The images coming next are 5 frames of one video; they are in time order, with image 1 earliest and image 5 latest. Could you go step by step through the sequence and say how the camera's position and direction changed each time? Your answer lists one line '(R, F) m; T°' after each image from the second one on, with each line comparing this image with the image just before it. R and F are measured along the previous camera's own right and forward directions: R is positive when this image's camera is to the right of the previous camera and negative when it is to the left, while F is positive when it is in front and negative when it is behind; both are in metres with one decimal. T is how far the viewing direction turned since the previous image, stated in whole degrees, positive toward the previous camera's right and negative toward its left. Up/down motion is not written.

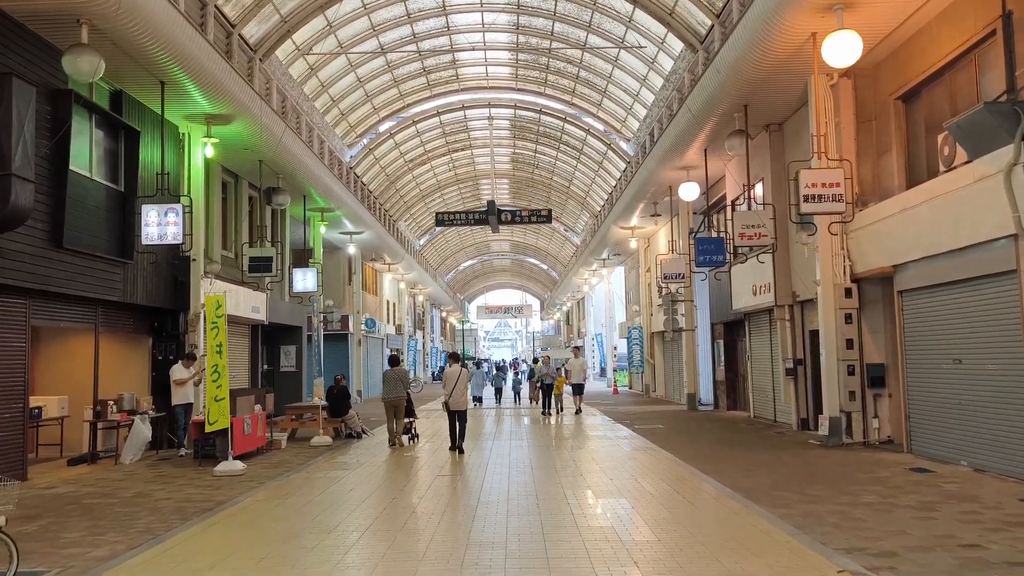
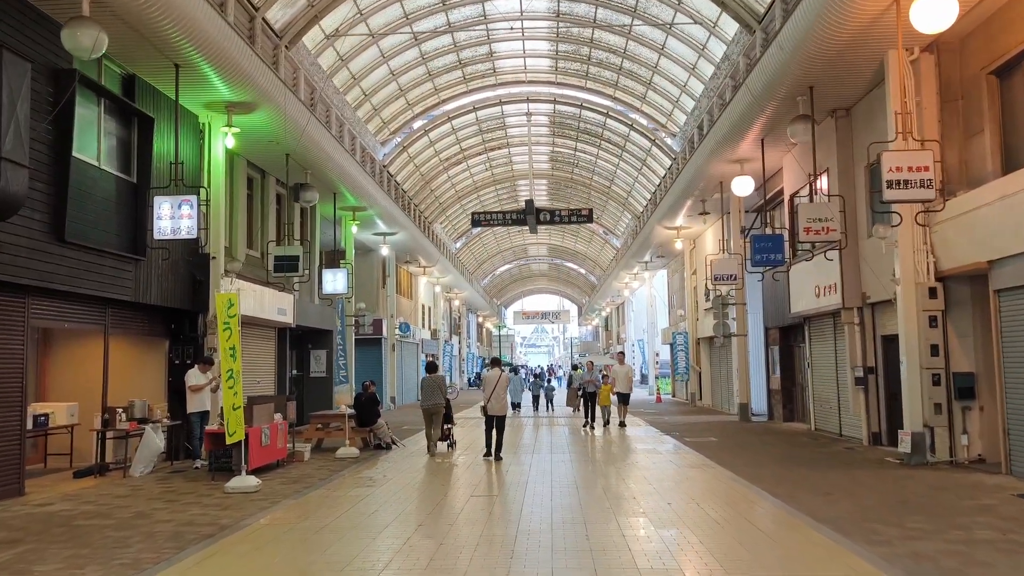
(-0.1, +1.0) m; -2°
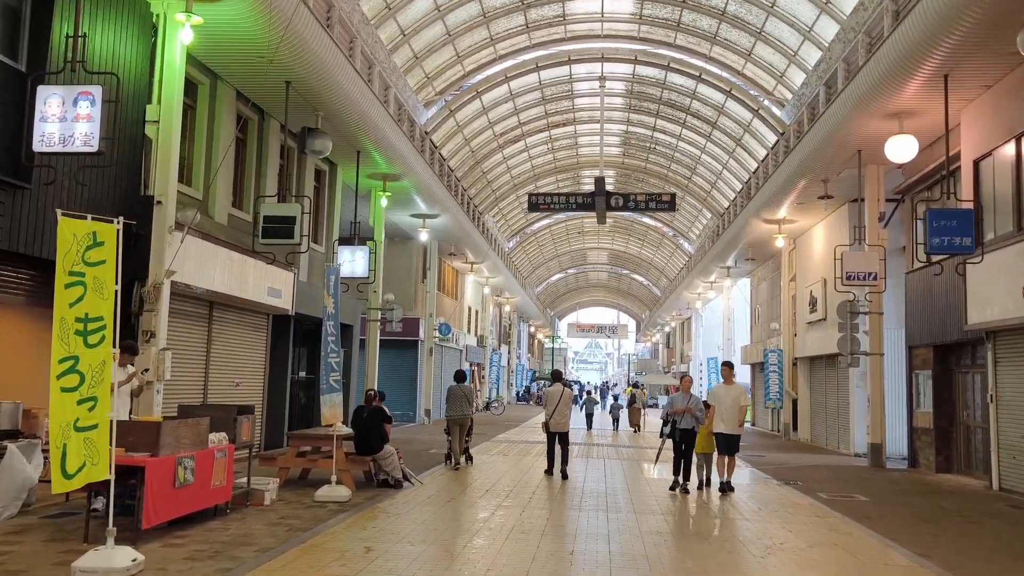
(-0.2, +4.0) m; -4°
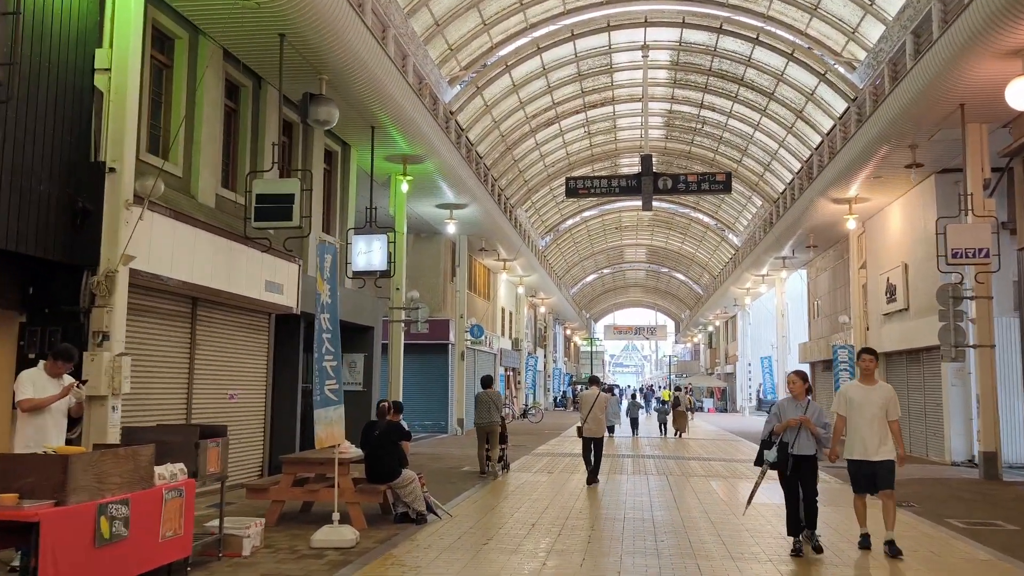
(-0.1, +1.9) m; -2°
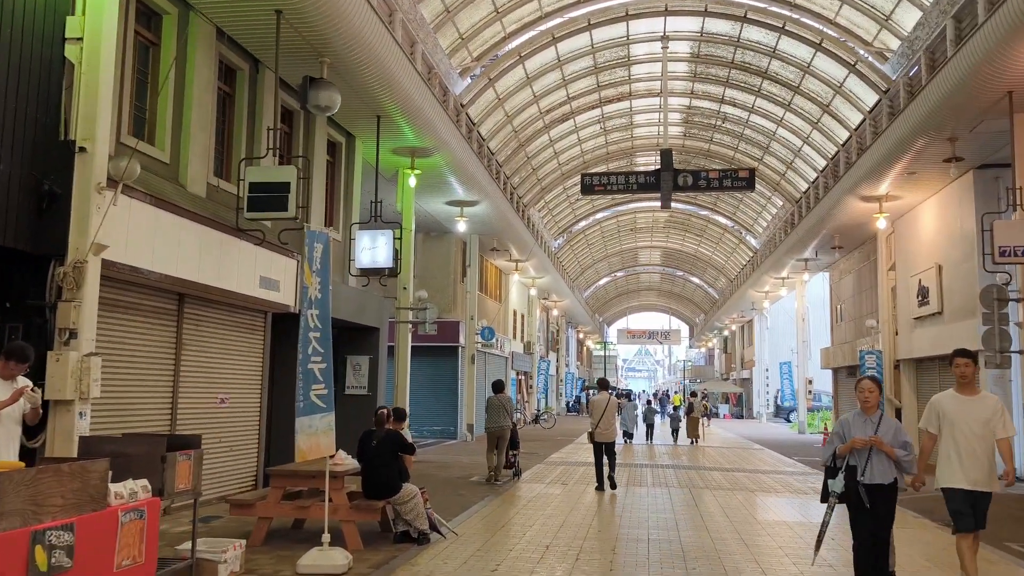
(0.0, +0.7) m; -1°
